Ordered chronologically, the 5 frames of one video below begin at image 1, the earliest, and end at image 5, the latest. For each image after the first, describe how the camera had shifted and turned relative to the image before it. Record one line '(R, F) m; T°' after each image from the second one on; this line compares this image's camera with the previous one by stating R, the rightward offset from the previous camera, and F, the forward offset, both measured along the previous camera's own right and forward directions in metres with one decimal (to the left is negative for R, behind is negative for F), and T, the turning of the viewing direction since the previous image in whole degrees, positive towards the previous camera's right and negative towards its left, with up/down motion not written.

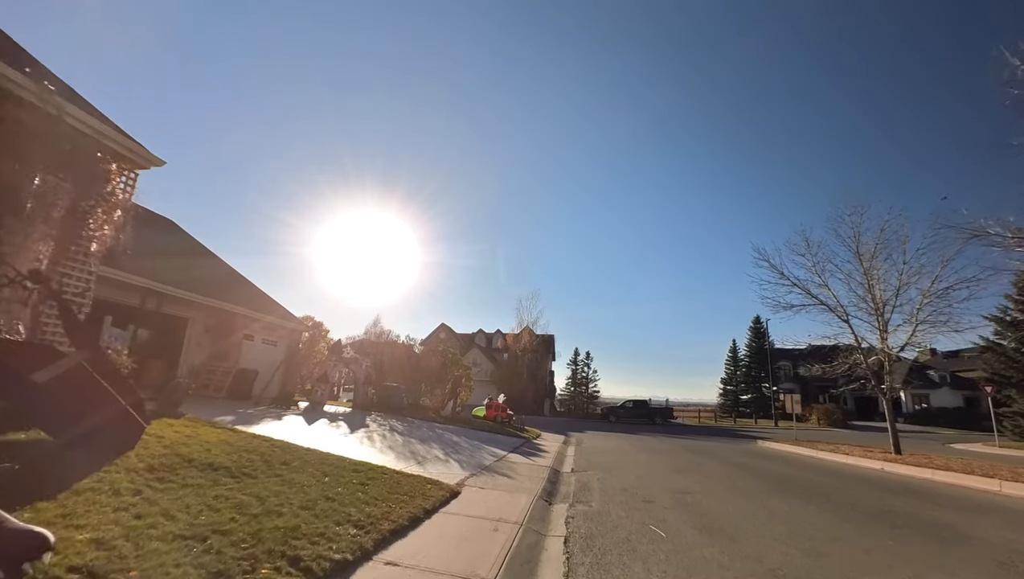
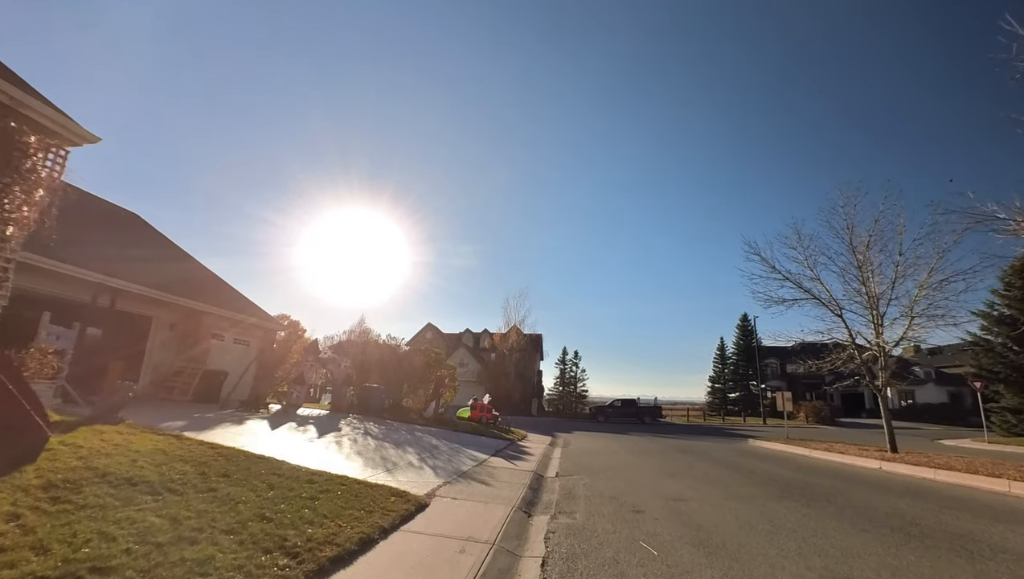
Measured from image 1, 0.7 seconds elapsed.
(+0.2, +0.7) m; +1°
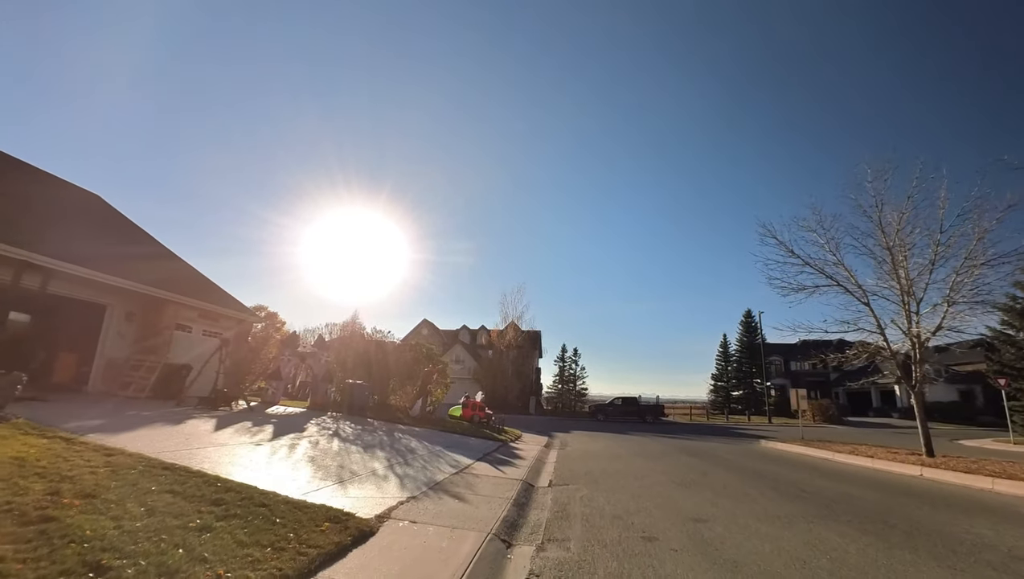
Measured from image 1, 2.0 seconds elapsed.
(+0.3, +1.6) m; 0°
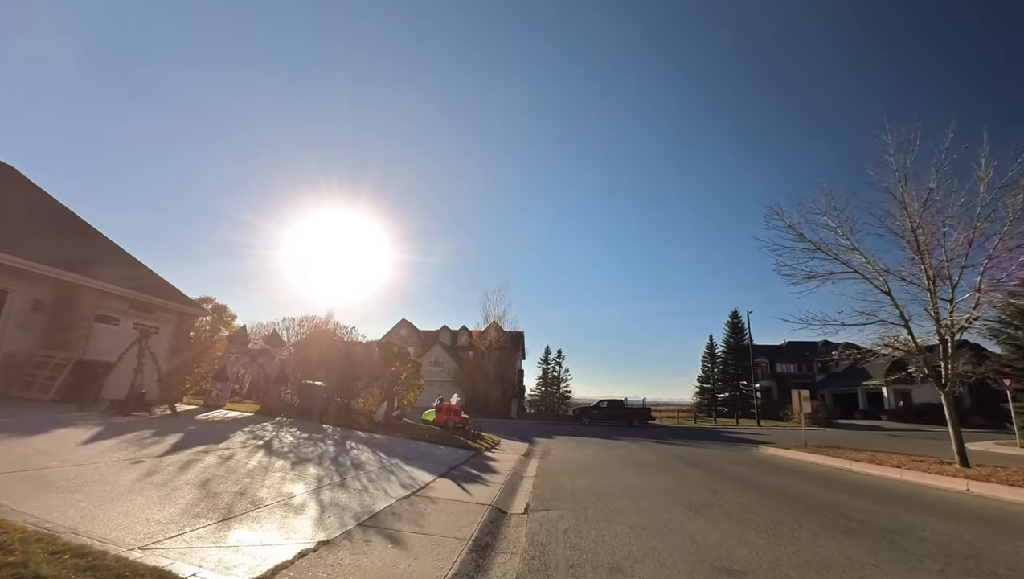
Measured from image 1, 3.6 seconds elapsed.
(+0.2, +1.9) m; +2°
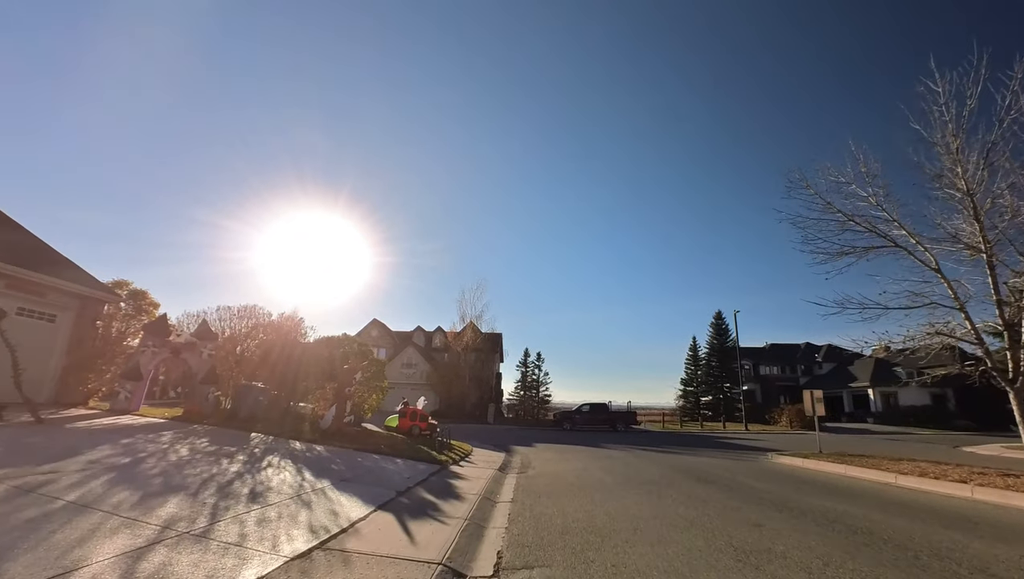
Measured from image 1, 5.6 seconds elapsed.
(+0.1, +2.5) m; +2°
